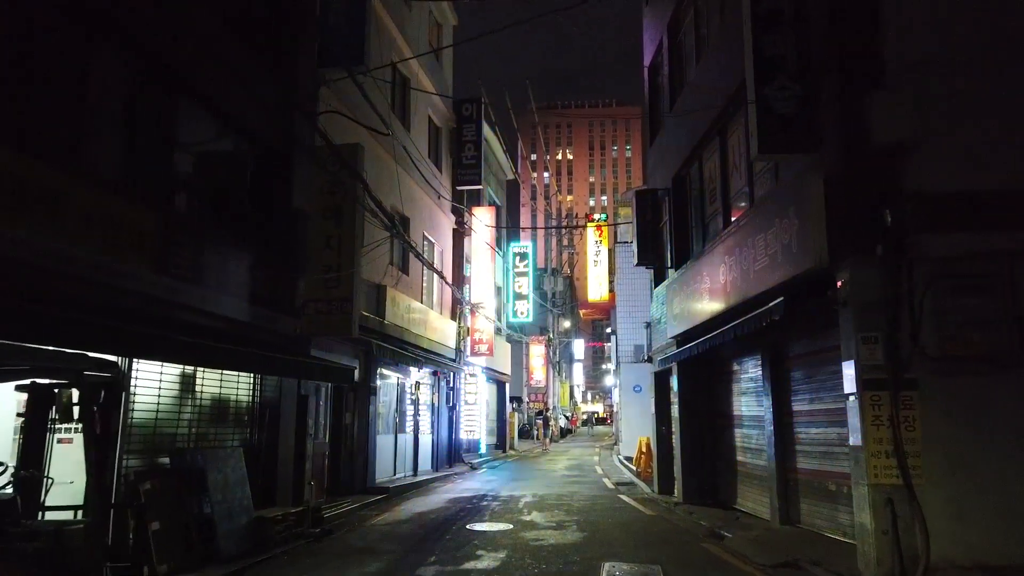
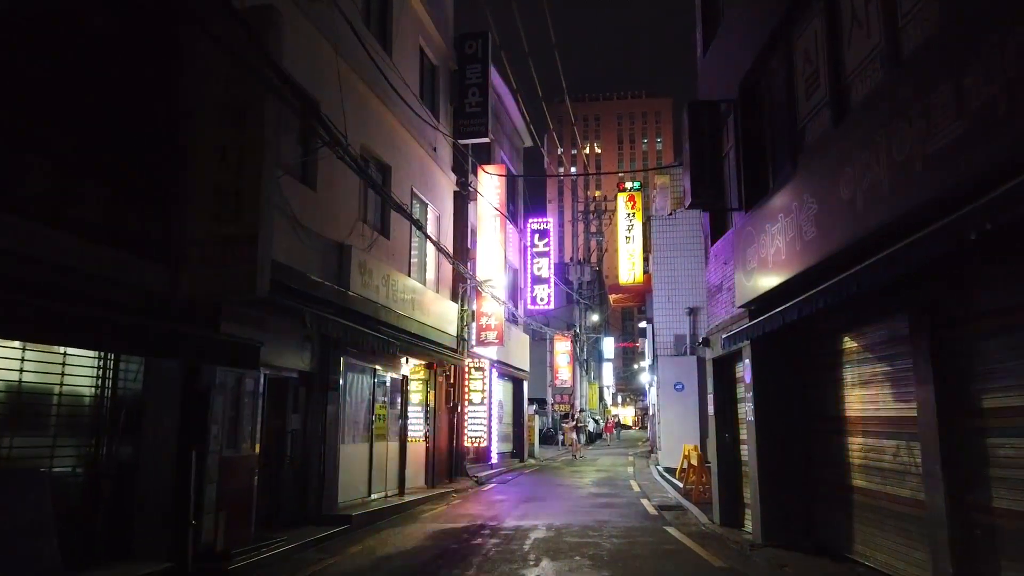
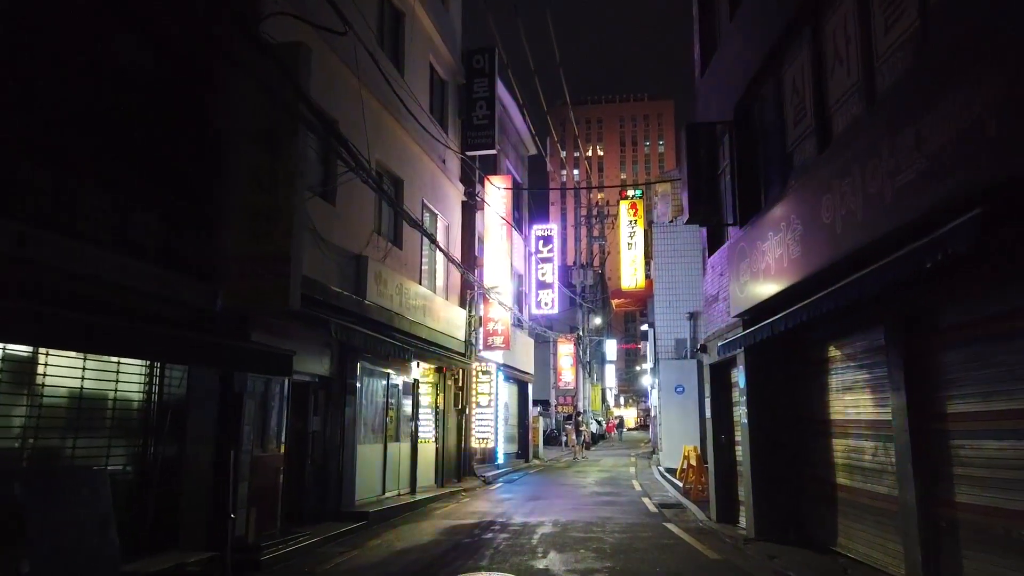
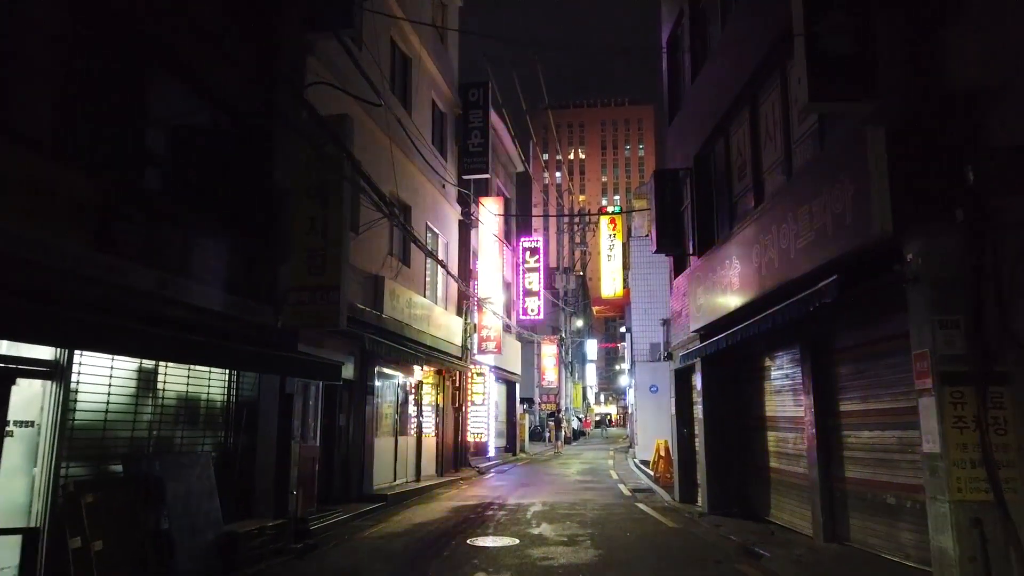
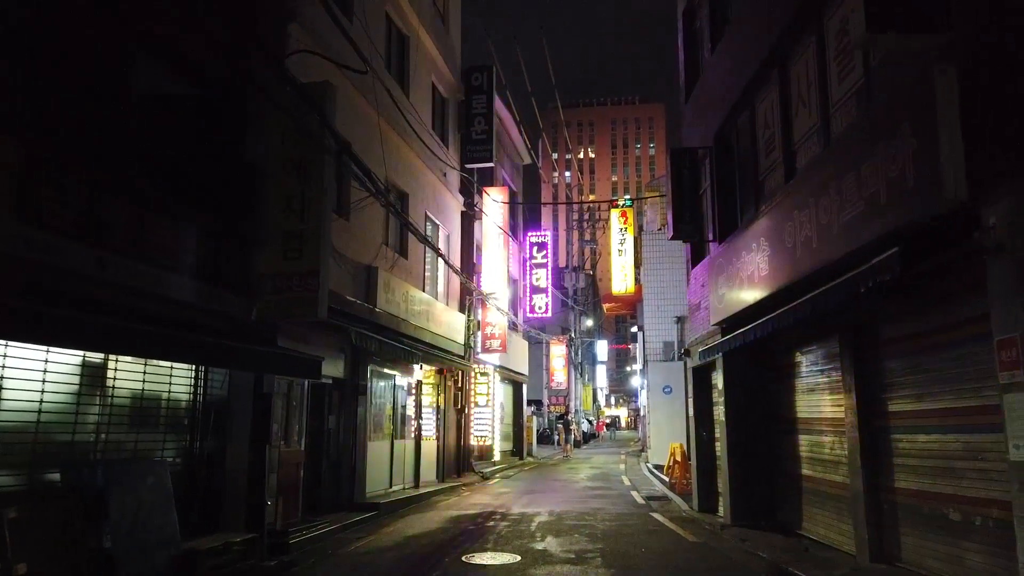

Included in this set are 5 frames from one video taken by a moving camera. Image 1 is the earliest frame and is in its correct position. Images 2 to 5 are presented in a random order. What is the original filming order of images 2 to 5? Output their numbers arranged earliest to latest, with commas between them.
4, 5, 3, 2
